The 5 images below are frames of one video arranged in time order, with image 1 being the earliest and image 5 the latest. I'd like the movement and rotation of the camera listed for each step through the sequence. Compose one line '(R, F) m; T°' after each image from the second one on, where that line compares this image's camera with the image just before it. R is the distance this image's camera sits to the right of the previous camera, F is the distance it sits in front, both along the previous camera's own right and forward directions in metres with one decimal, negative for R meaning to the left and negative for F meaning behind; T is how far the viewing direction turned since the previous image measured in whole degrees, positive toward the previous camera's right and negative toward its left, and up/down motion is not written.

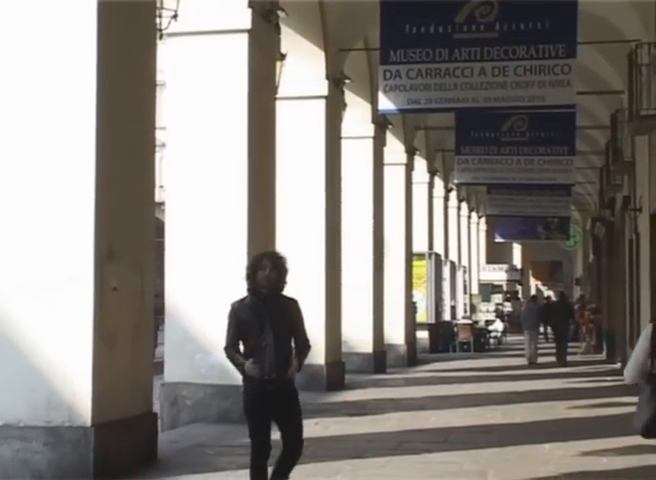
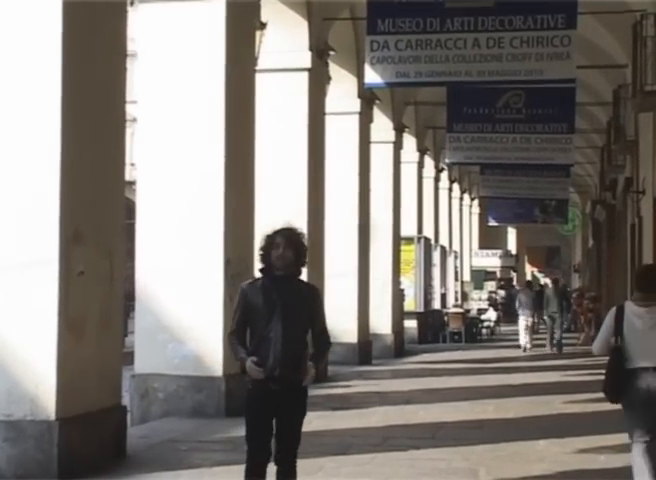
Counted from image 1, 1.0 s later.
(+0.1, +0.8) m; 0°
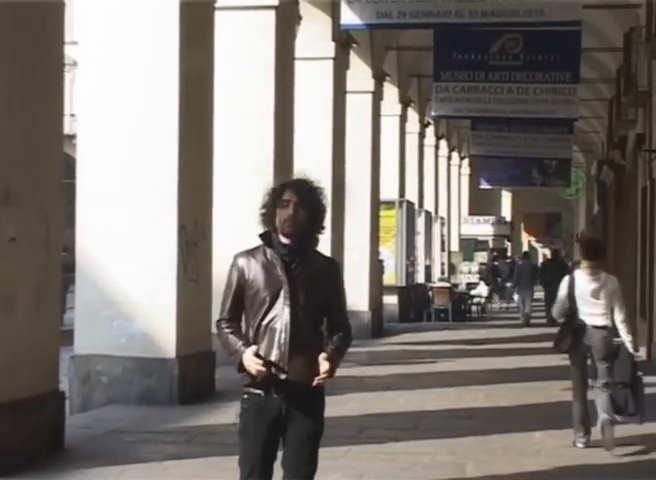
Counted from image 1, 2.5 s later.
(+0.2, +1.5) m; +1°
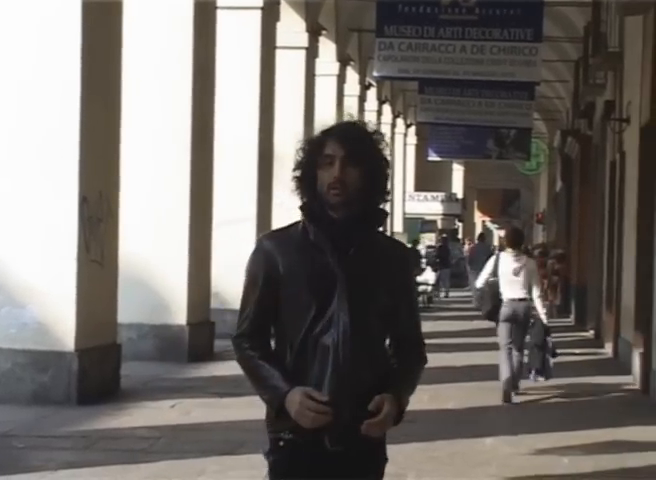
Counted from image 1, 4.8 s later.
(+0.1, +1.4) m; +3°
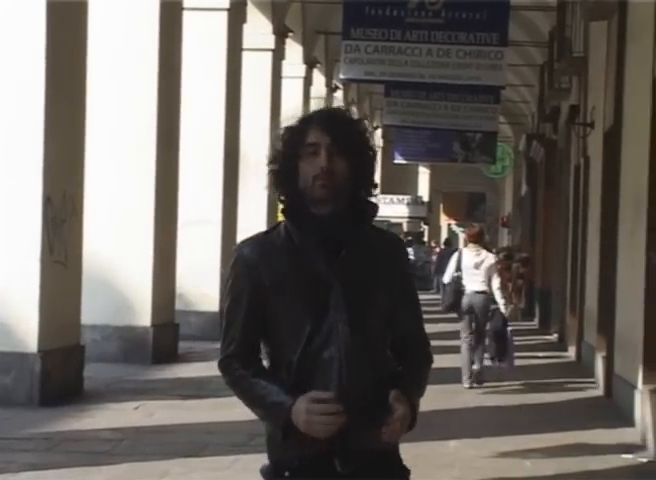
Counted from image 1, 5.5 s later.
(0.0, 0.0) m; +2°
